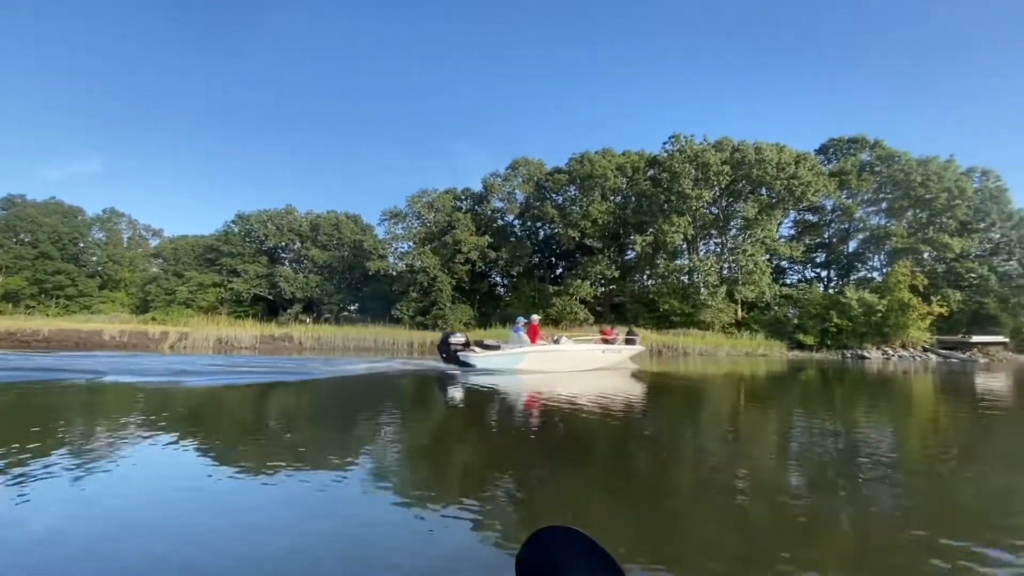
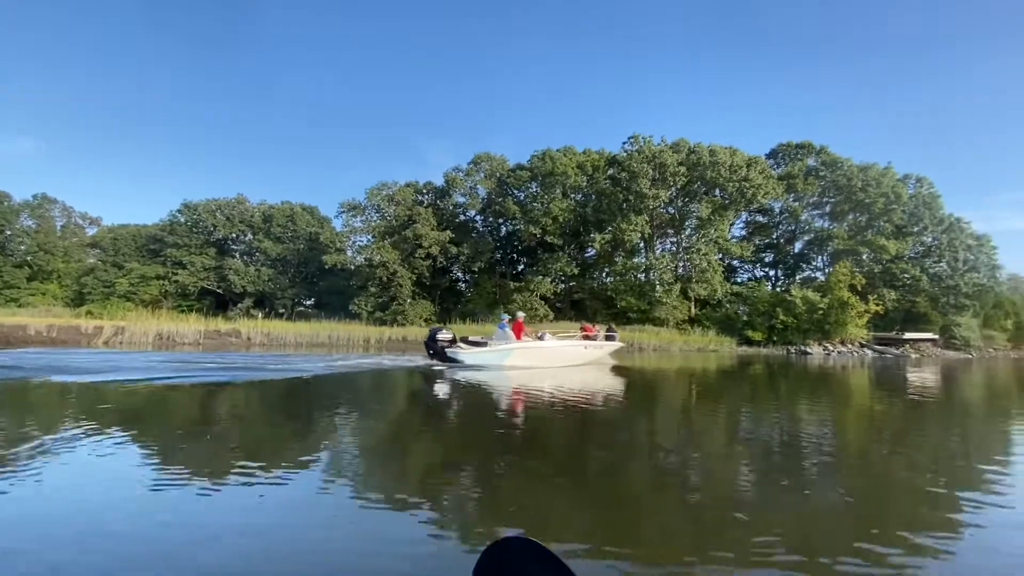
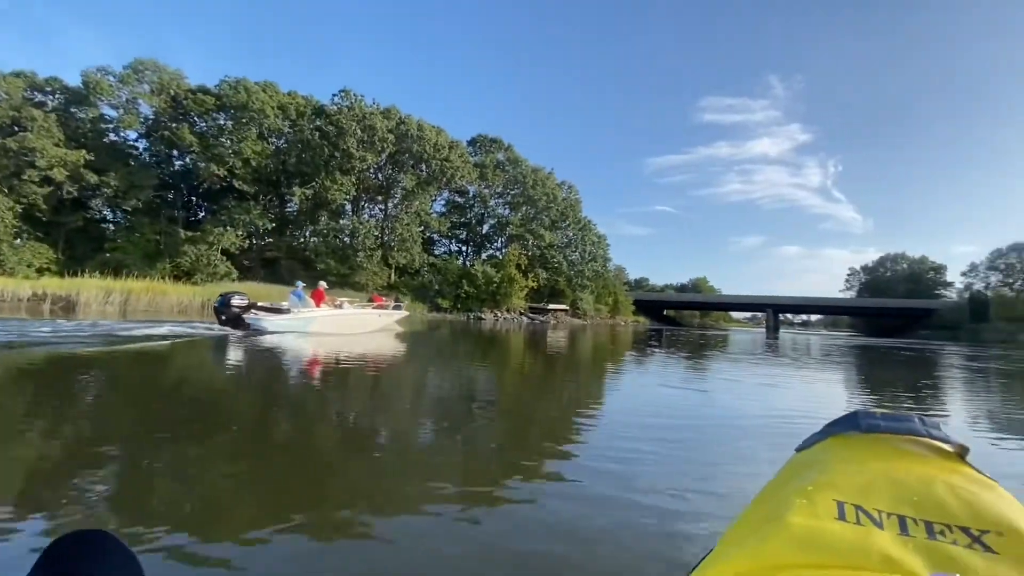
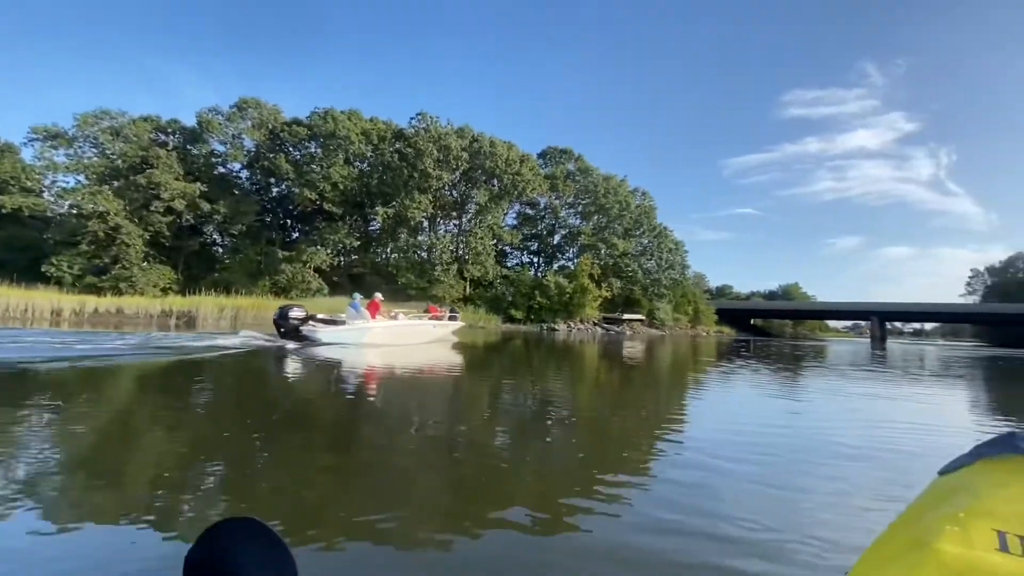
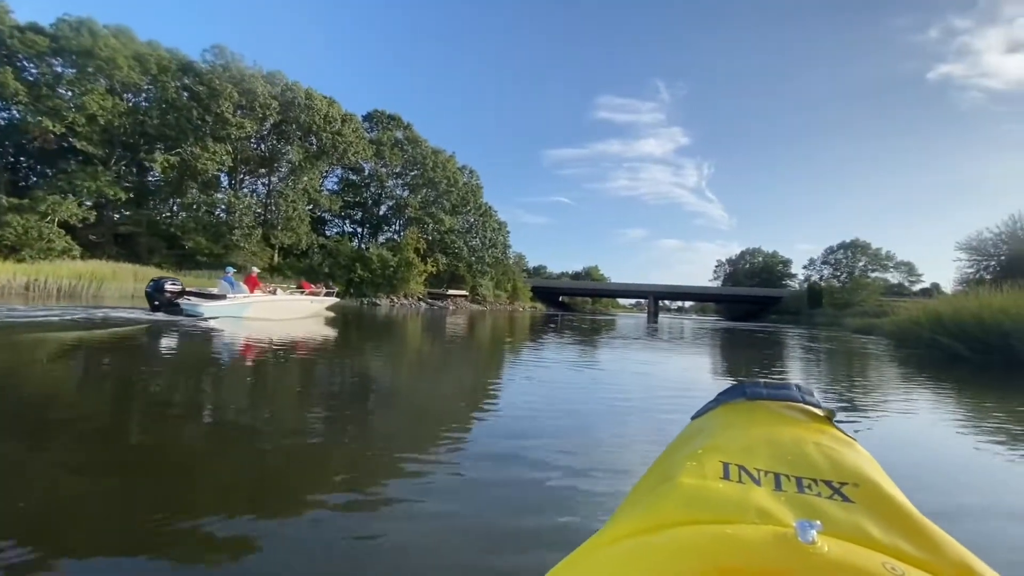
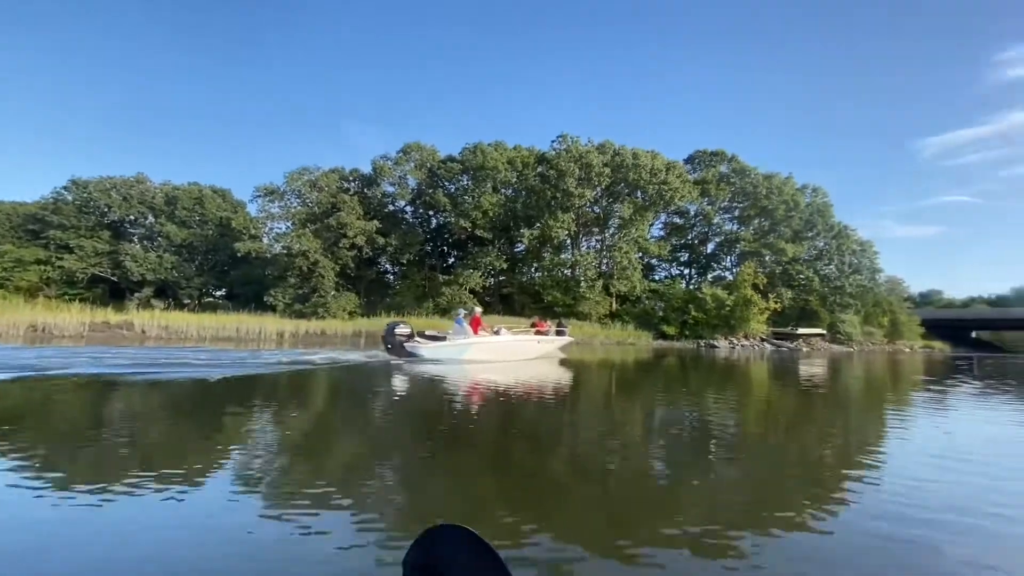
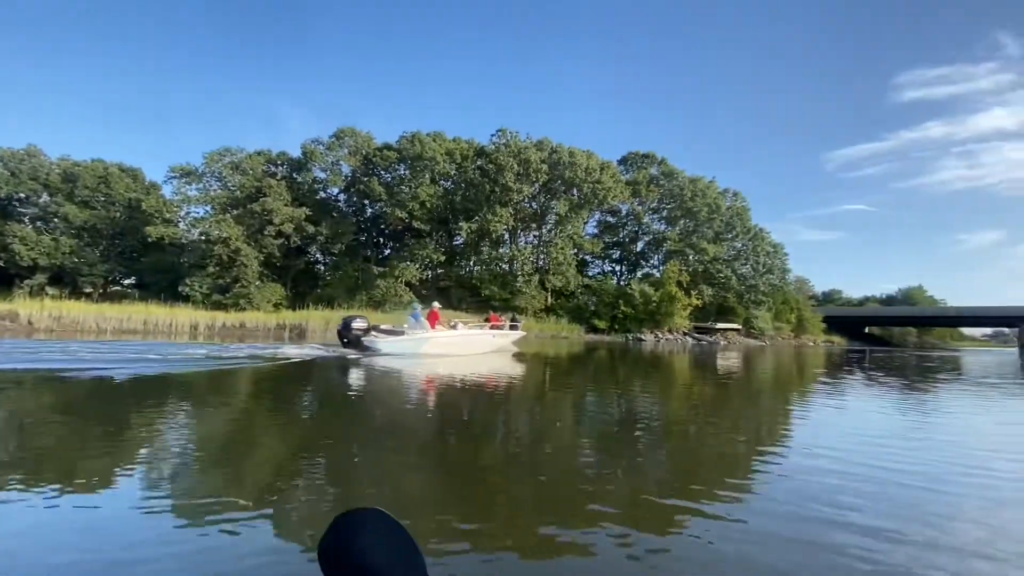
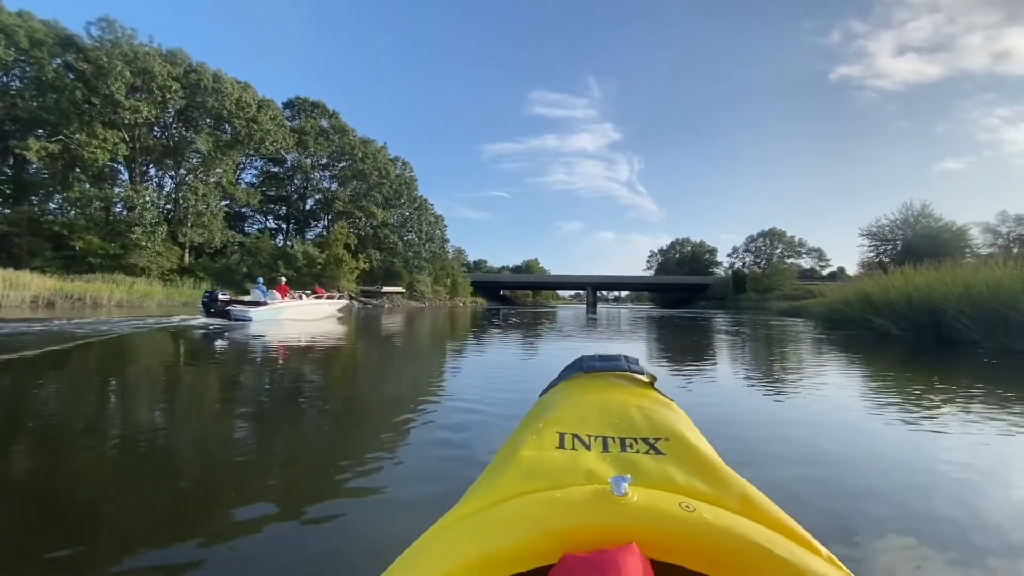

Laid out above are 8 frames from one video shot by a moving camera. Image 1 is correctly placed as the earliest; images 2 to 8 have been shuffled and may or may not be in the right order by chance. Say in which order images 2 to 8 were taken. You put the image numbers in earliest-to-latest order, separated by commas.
2, 6, 7, 4, 3, 5, 8
